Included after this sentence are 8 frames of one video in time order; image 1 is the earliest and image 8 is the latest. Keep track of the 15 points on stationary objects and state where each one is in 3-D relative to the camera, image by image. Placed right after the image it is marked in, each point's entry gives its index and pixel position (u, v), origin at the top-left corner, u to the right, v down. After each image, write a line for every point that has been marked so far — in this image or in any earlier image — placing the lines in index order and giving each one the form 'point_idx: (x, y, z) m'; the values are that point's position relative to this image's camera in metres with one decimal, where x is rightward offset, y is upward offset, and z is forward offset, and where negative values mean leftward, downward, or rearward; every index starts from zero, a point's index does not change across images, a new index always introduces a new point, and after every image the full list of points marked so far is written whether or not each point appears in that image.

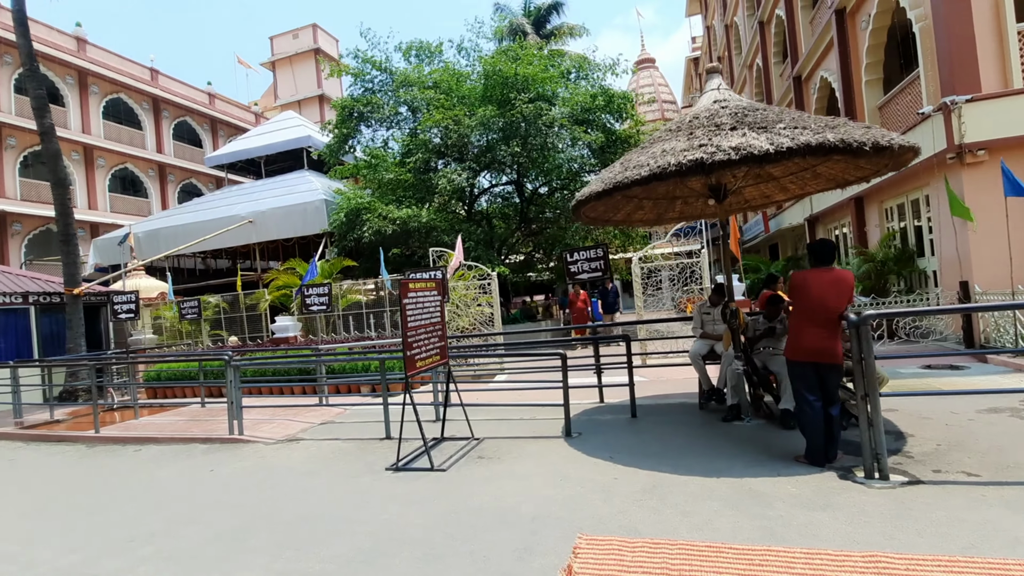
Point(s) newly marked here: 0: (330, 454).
0: (-2.4, -2.2, +6.8) m
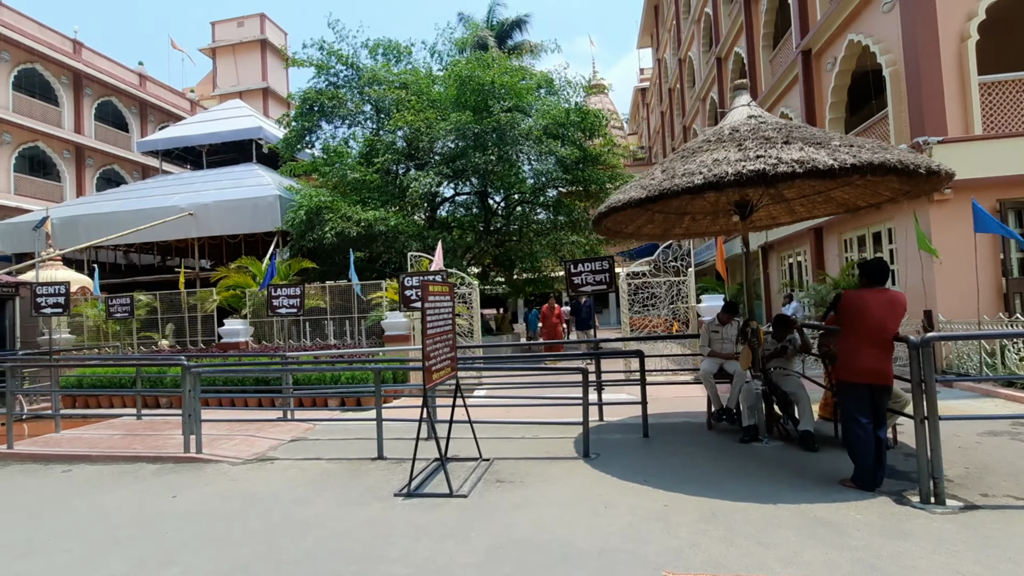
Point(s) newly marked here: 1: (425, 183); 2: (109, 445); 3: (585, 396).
0: (-2.3, -2.2, +6.0) m
1: (-2.1, +3.1, +15.4) m
2: (-5.9, -2.3, +7.6) m
3: (+0.9, -1.3, +6.1) m
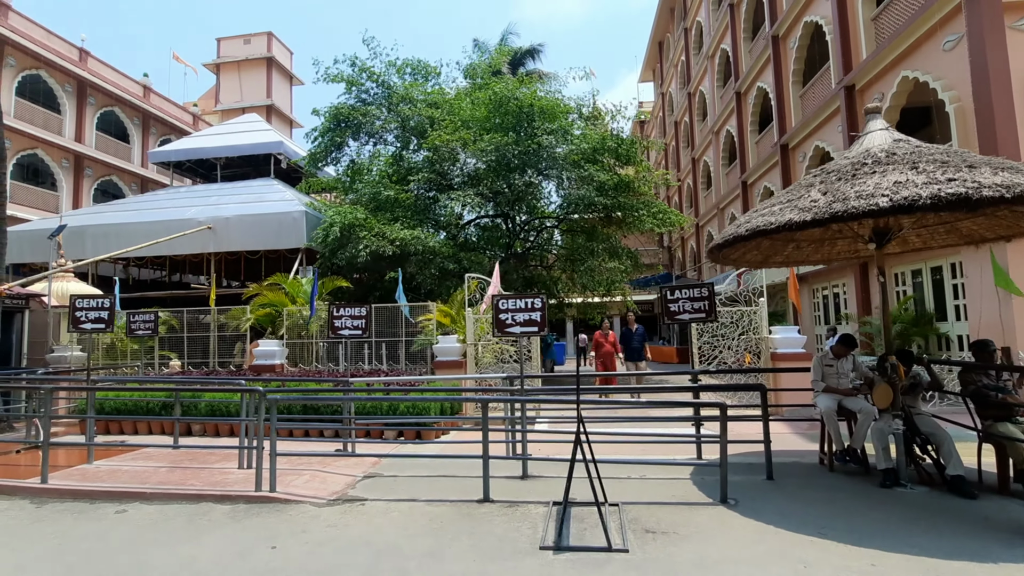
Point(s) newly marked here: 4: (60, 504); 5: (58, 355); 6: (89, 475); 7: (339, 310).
0: (-0.9, -2.4, +5.3) m
1: (-1.0, +2.4, +15.0) m
2: (-4.6, -2.5, +6.7) m
3: (+2.3, -1.6, +5.5) m
4: (-5.3, -2.5, +6.1) m
5: (-10.3, -1.5, +11.7) m
6: (-5.7, -2.5, +7.0) m
7: (-2.8, -0.4, +8.5) m
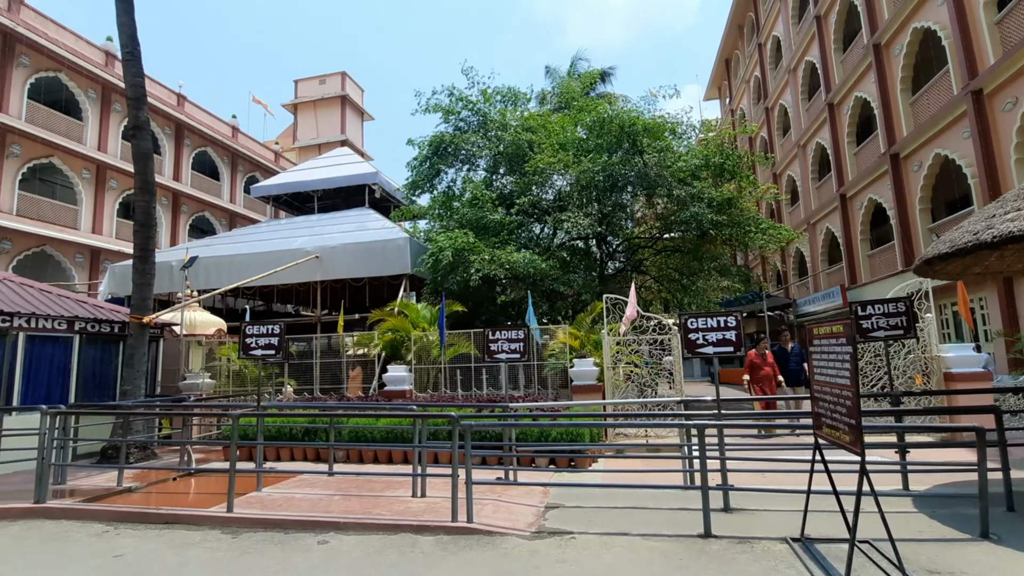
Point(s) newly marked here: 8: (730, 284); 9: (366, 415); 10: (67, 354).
0: (+1.4, -2.6, +4.9) m
1: (+2.0, +1.8, +14.8) m
2: (-2.2, -2.8, +6.6) m
3: (+4.5, -1.7, +4.9) m
4: (-3.0, -2.8, +6.0) m
5: (-7.5, -2.2, +12.0) m
6: (-3.3, -2.9, +7.0) m
7: (-0.3, -0.7, +8.3) m
8: (+6.8, +0.1, +16.0) m
9: (-2.7, -2.3, +9.5) m
10: (-8.8, -1.3, +10.3) m
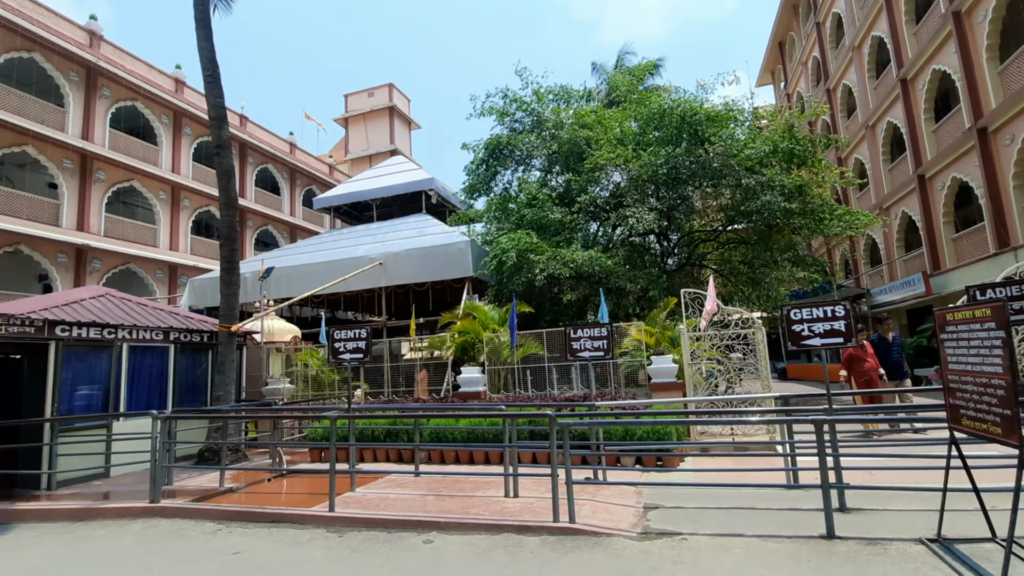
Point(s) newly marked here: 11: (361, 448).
0: (+2.4, -2.5, +4.7) m
1: (+3.7, +1.9, +14.5) m
2: (-1.0, -2.8, +6.7) m
3: (+5.5, -1.5, +4.4) m
4: (-1.8, -2.9, +6.1) m
5: (-5.8, -2.4, +12.5) m
6: (-2.0, -3.0, +7.1) m
7: (+1.0, -0.7, +8.2) m
8: (+8.6, +0.4, +15.3) m
9: (-1.2, -2.4, +9.5) m
10: (-7.3, -1.5, +10.9) m
11: (-2.7, -2.9, +9.3) m
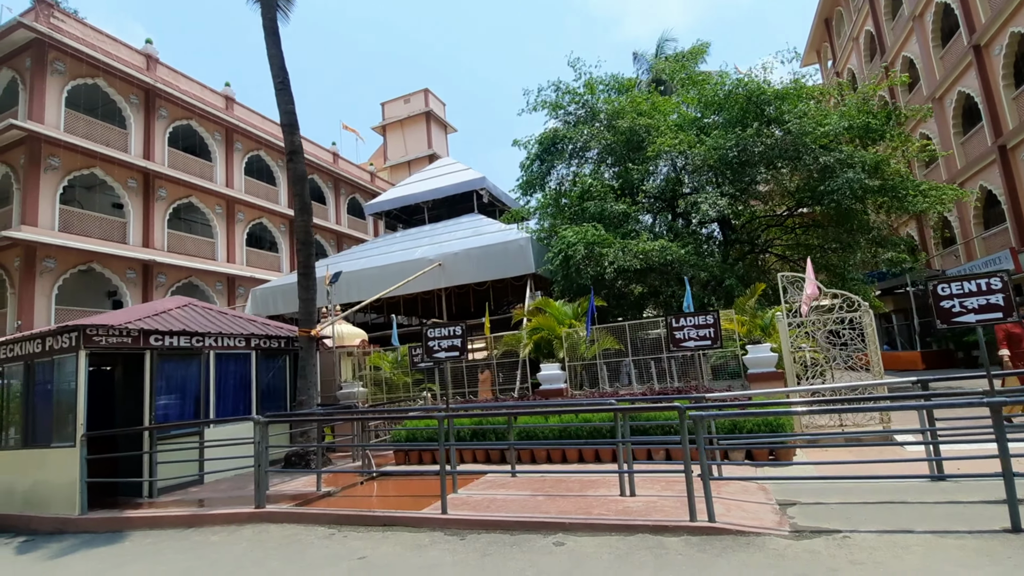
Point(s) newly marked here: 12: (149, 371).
0: (+3.8, -2.2, +4.2) m
1: (+5.4, +2.2, +13.9) m
2: (+0.5, -2.7, +6.4) m
3: (+6.8, -1.1, +3.8) m
4: (-0.3, -2.8, +5.9) m
5: (-4.0, -2.5, +12.5) m
6: (-0.5, -2.9, +6.9) m
7: (+2.5, -0.5, +7.8) m
8: (+10.5, +0.9, +14.5) m
9: (+0.4, -2.3, +9.3) m
10: (-5.6, -1.7, +11.0) m
11: (-1.1, -2.8, +9.1) m
12: (-6.4, -1.5, +9.2) m
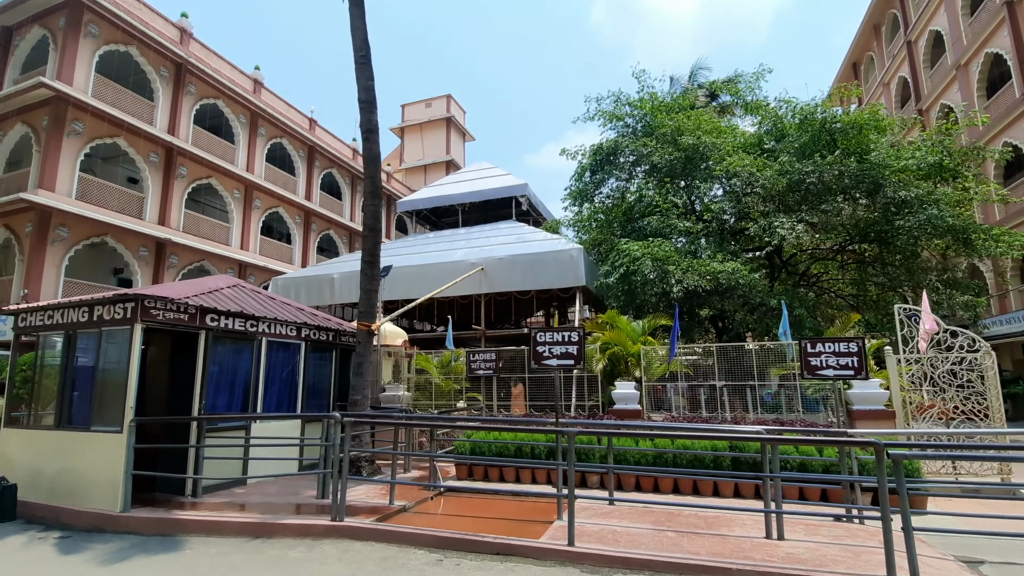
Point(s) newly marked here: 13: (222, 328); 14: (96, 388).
0: (+5.3, -2.5, +3.5) m
1: (+7.1, +1.4, +13.4) m
2: (+2.0, -2.8, +5.6) m
3: (+8.5, -1.6, +3.2) m
4: (+1.1, -2.8, +5.1) m
5: (-2.7, -2.4, +11.6) m
6: (+0.9, -2.9, +6.0) m
7: (+4.1, -0.8, +7.1) m
8: (+11.9, -0.3, +14.0) m
9: (+1.8, -2.4, +8.5) m
10: (-4.2, -1.4, +10.1) m
11: (+0.3, -2.9, +8.3) m
12: (-4.9, -1.1, +8.2) m
13: (-4.7, -0.7, +8.4) m
14: (-6.1, -1.5, +7.6) m
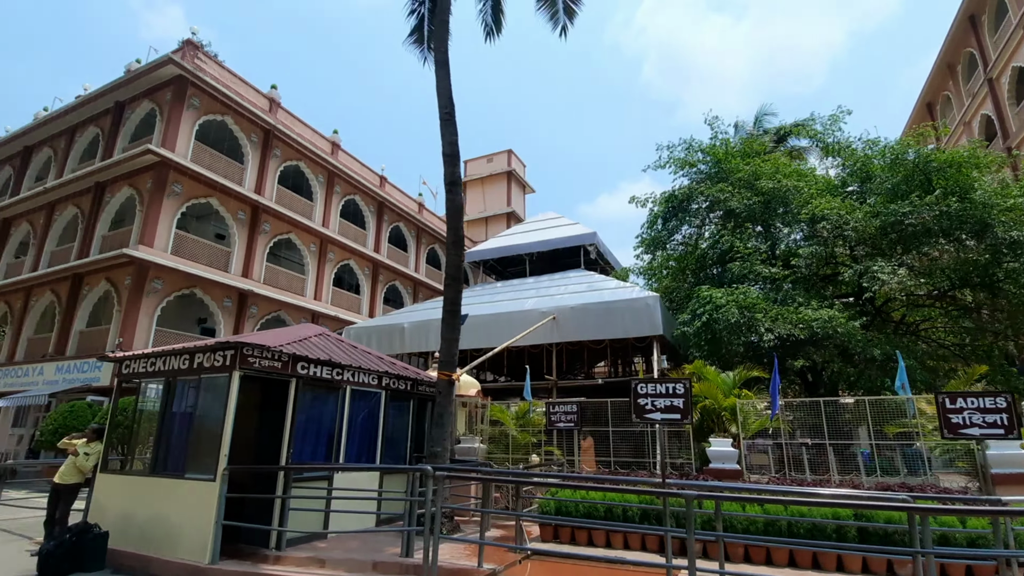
0: (+6.2, -2.7, +2.4) m
1: (+8.9, +0.2, +12.4) m
2: (+3.0, -3.2, +4.8) m
3: (+9.3, -1.8, +1.9) m
4: (+2.2, -3.2, +4.4) m
5: (-0.9, -3.5, +11.3) m
6: (+2.1, -3.4, +5.3) m
7: (+5.3, -1.4, +6.3) m
8: (+13.8, -1.5, +12.4) m
9: (+3.2, -3.1, +7.7) m
10: (-2.6, -2.3, +10.0) m
11: (+1.6, -3.6, +7.6) m
12: (-3.5, -1.8, +8.3) m
13: (-3.3, -1.4, +8.5) m
14: (-4.7, -2.2, +7.7) m
